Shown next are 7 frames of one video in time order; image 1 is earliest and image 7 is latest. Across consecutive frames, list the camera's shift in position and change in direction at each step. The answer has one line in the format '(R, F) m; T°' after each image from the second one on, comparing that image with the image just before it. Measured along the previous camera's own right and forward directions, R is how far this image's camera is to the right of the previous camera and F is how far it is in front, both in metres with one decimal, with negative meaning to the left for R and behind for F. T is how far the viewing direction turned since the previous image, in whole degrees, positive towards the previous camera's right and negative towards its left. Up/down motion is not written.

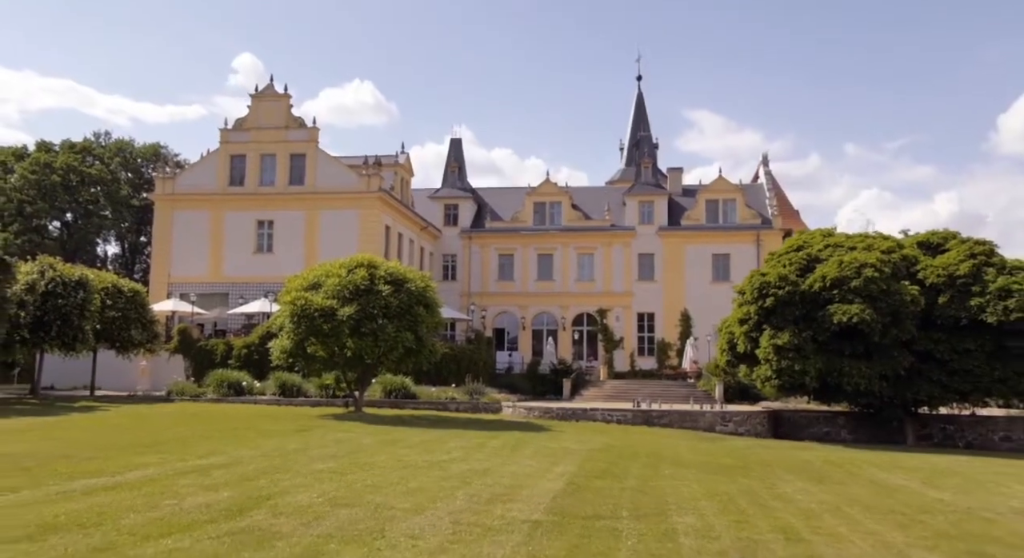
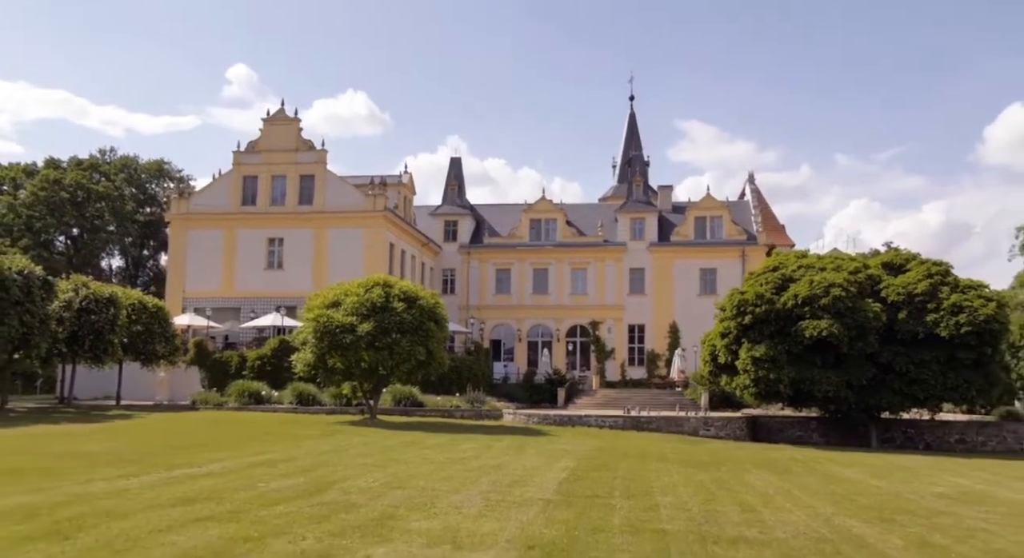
(-0.3, -2.4) m; 0°
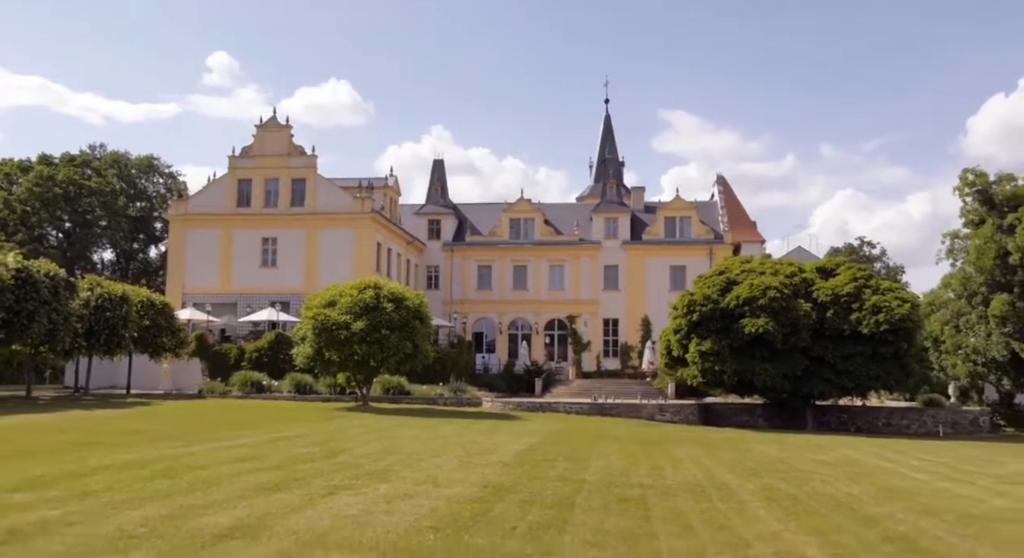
(+0.3, -3.3) m; +1°
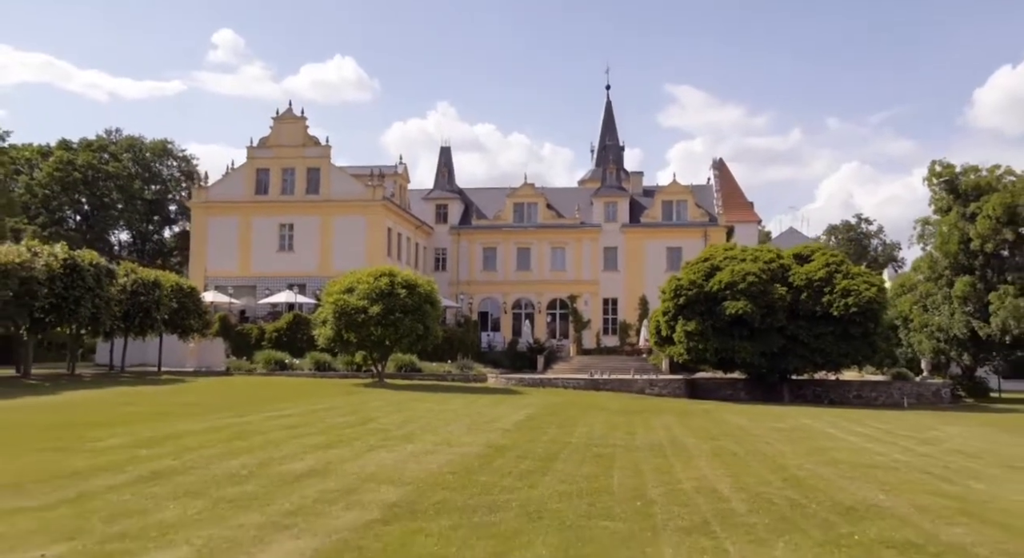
(+0.1, -2.8) m; 0°
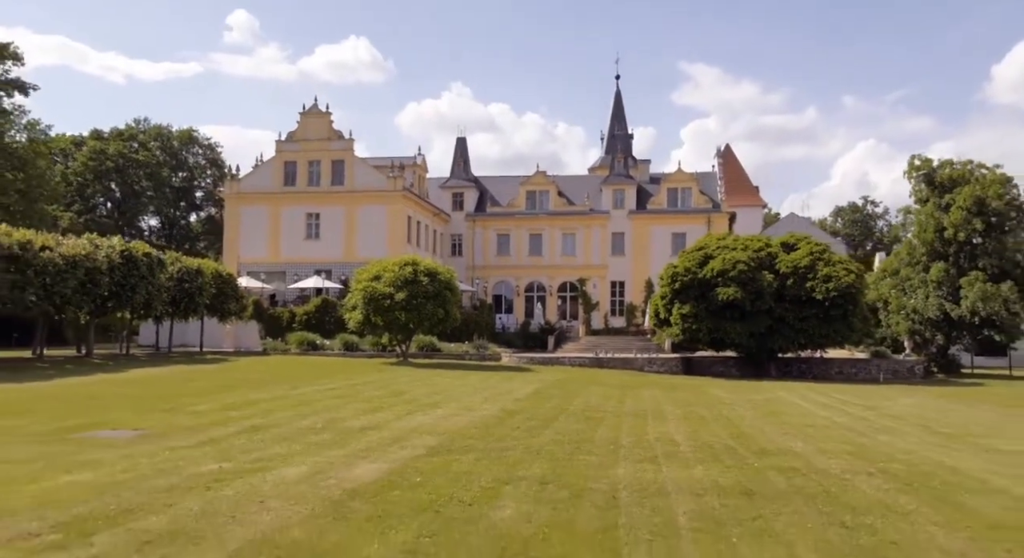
(+0.1, -3.3) m; -1°
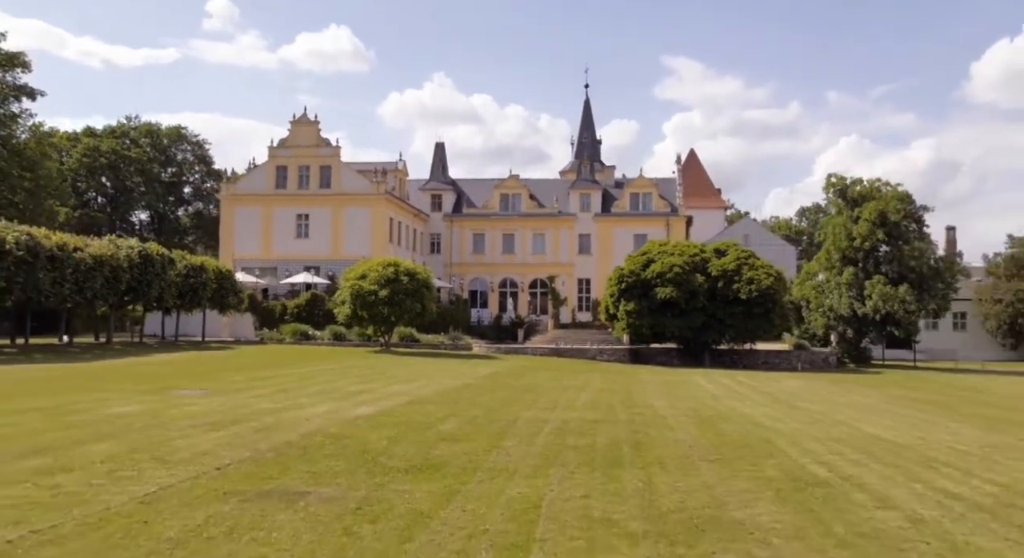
(+0.5, -5.4) m; +1°
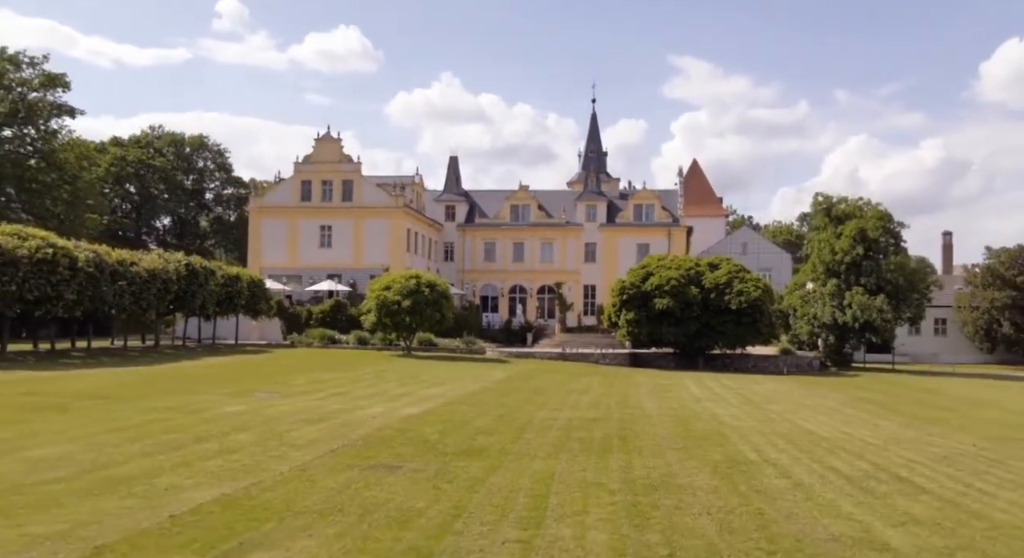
(-0.2, -3.9) m; 0°
